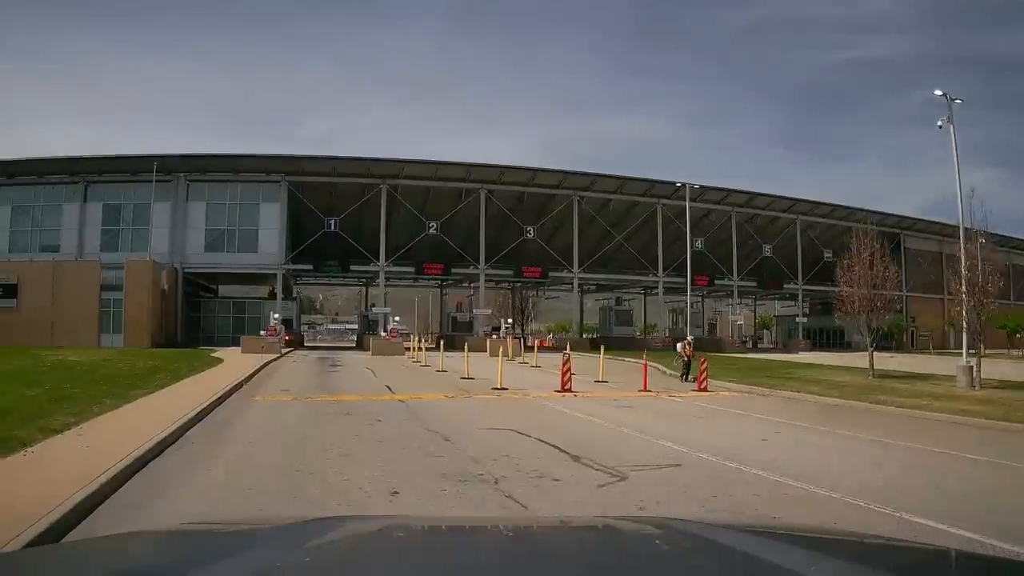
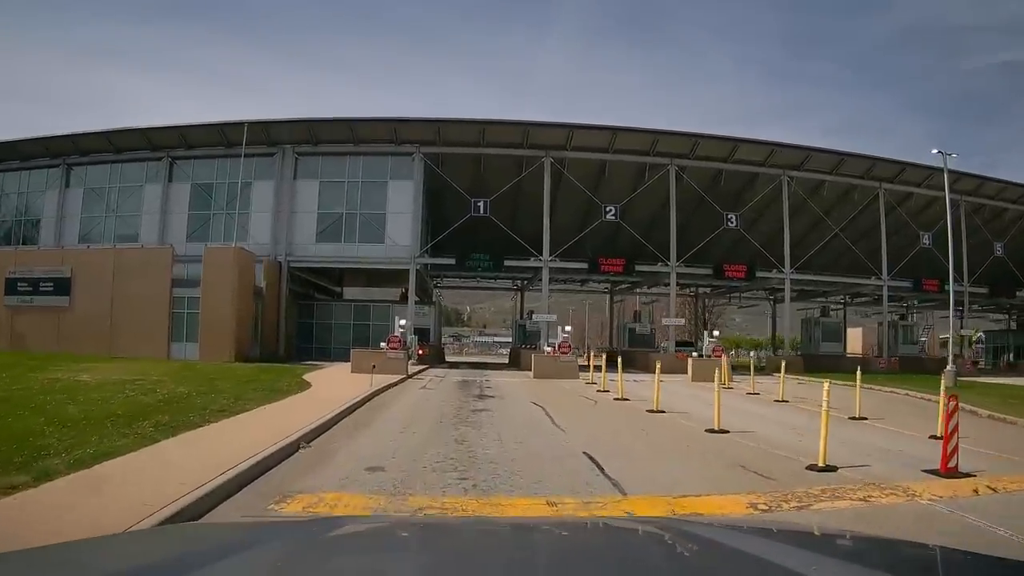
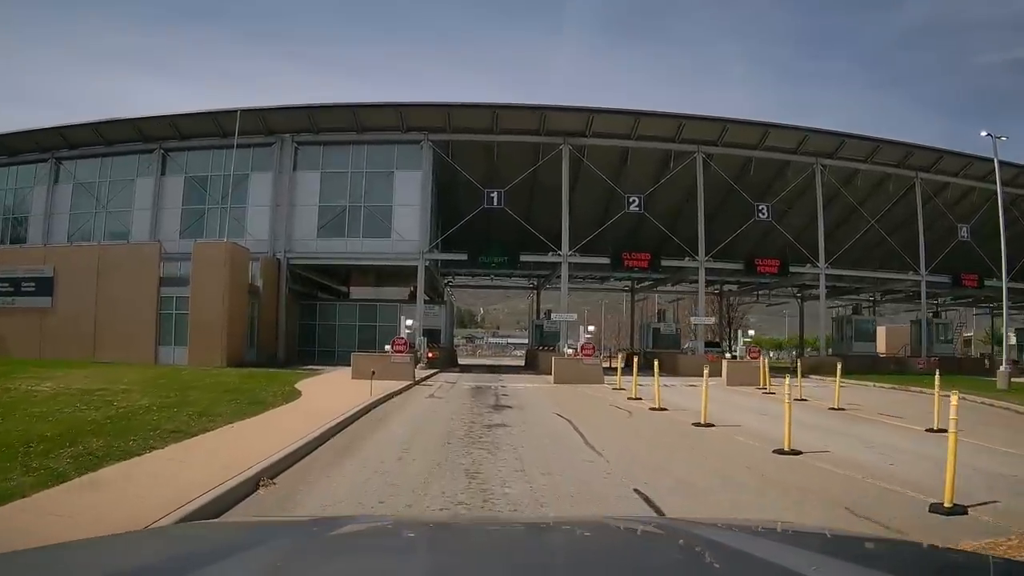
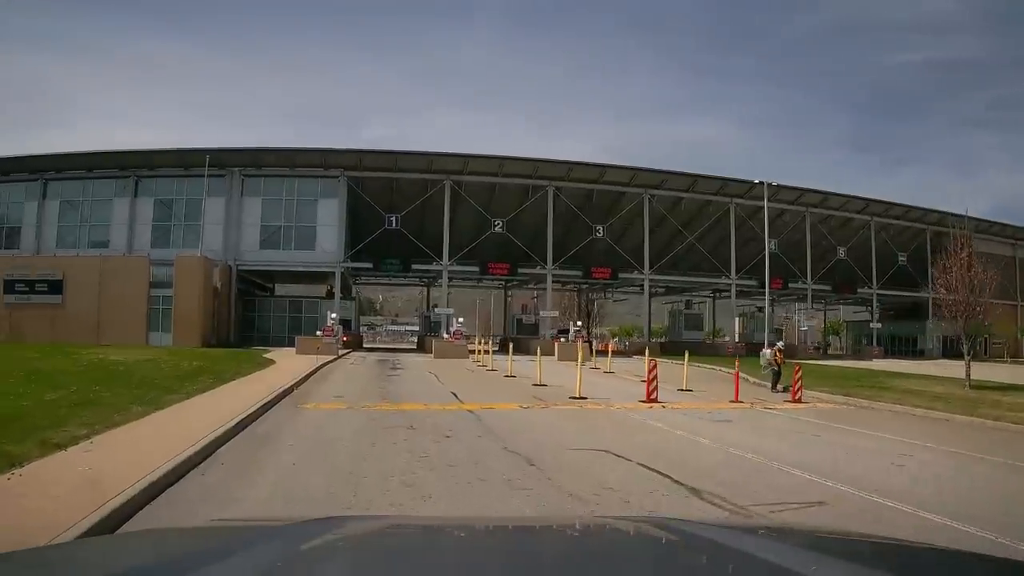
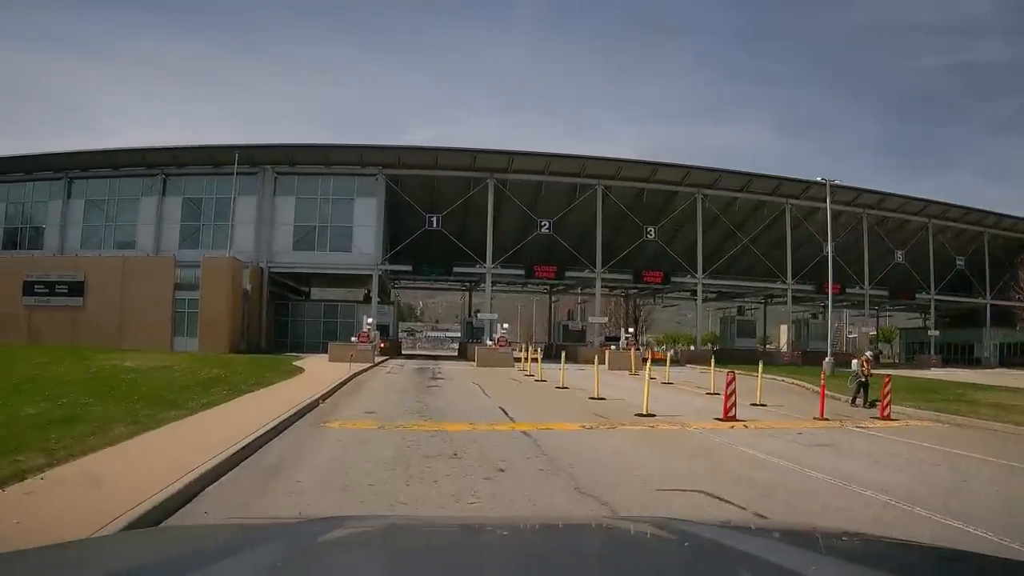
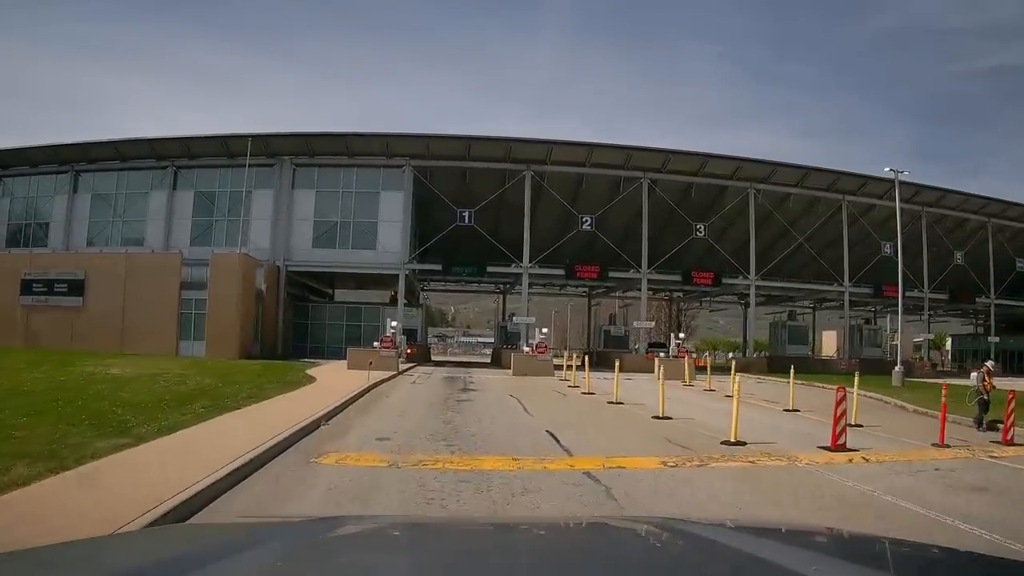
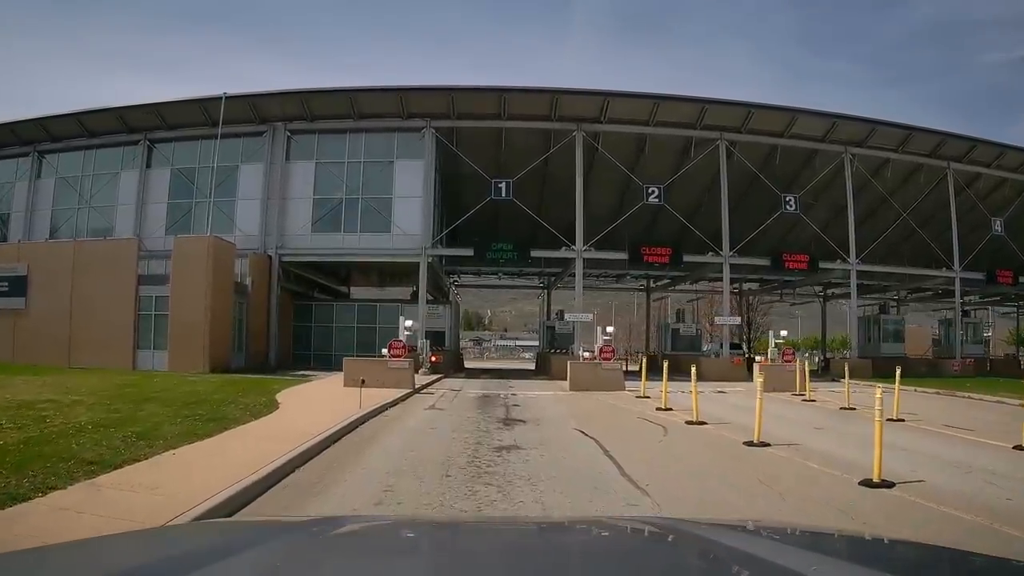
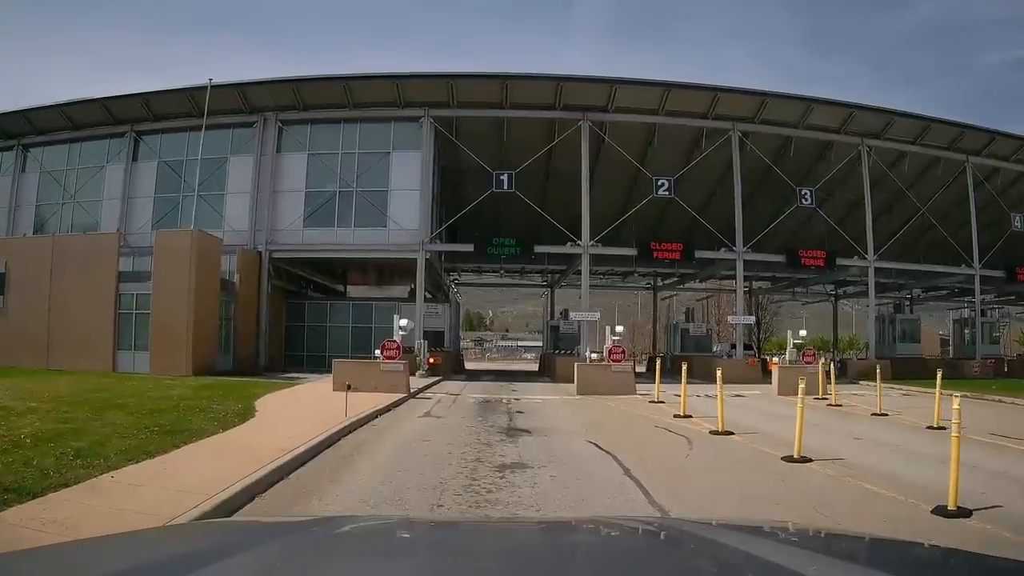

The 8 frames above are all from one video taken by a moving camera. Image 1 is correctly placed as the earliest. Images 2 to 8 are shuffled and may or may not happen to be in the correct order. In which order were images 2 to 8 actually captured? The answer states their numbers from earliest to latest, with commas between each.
4, 5, 6, 2, 3, 7, 8
